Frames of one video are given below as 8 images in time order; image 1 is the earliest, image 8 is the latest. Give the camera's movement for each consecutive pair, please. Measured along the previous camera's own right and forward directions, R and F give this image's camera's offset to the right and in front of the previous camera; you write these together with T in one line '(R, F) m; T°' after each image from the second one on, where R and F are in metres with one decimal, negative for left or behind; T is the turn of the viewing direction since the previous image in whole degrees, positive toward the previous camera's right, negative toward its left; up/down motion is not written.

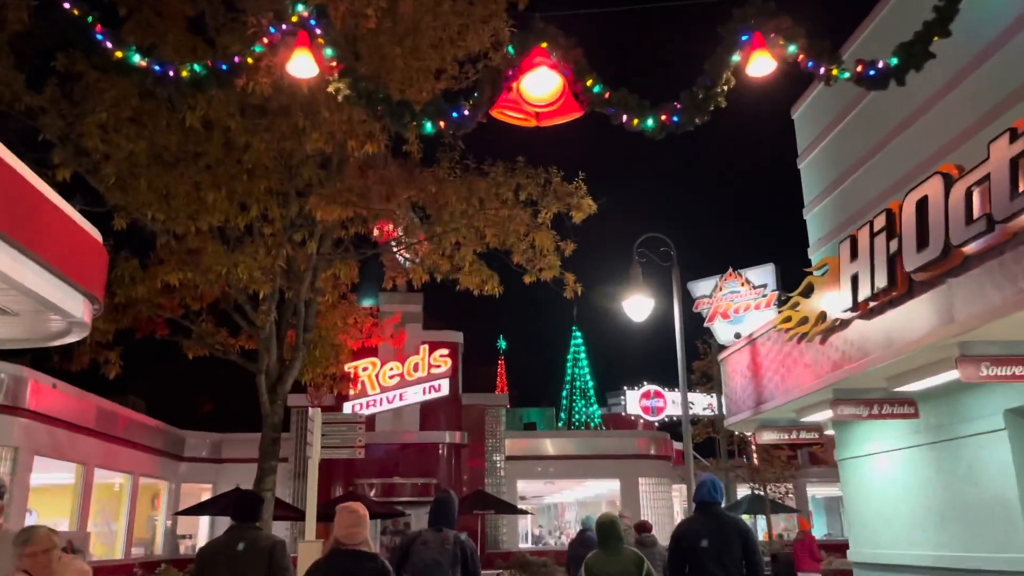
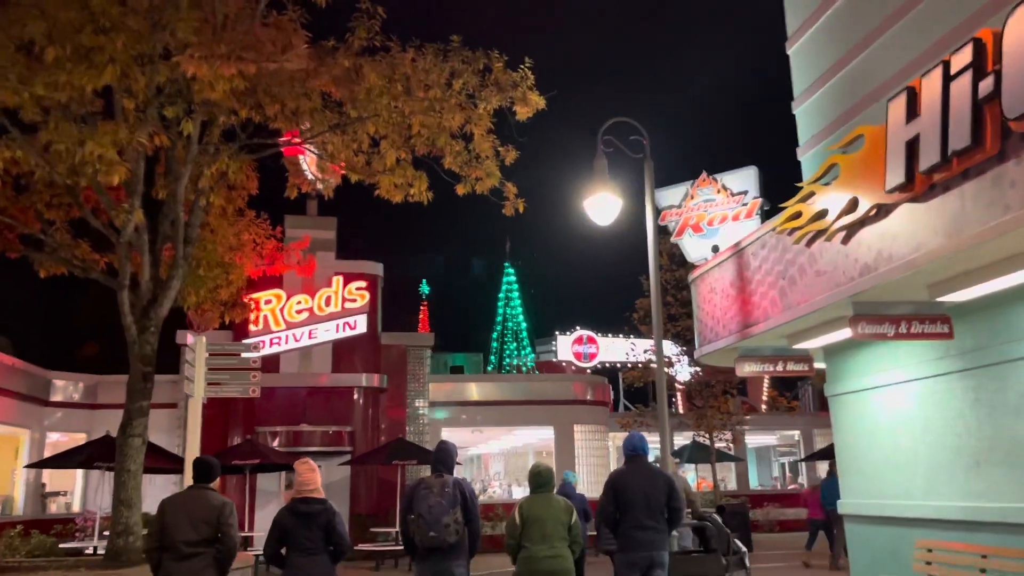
(-0.1, +2.3) m; +6°
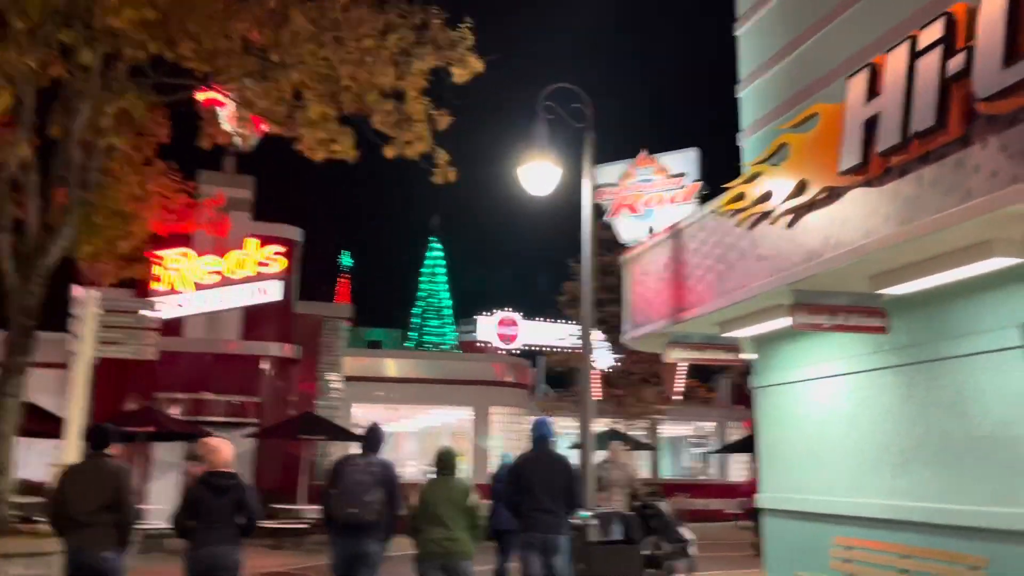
(0.0, +0.6) m; +5°
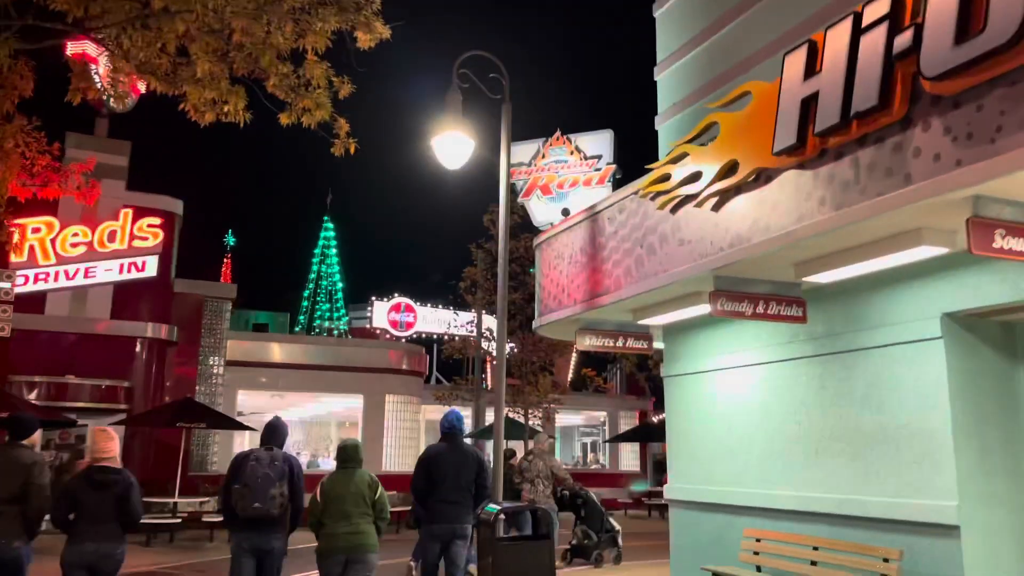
(-0.2, +0.5) m; +8°
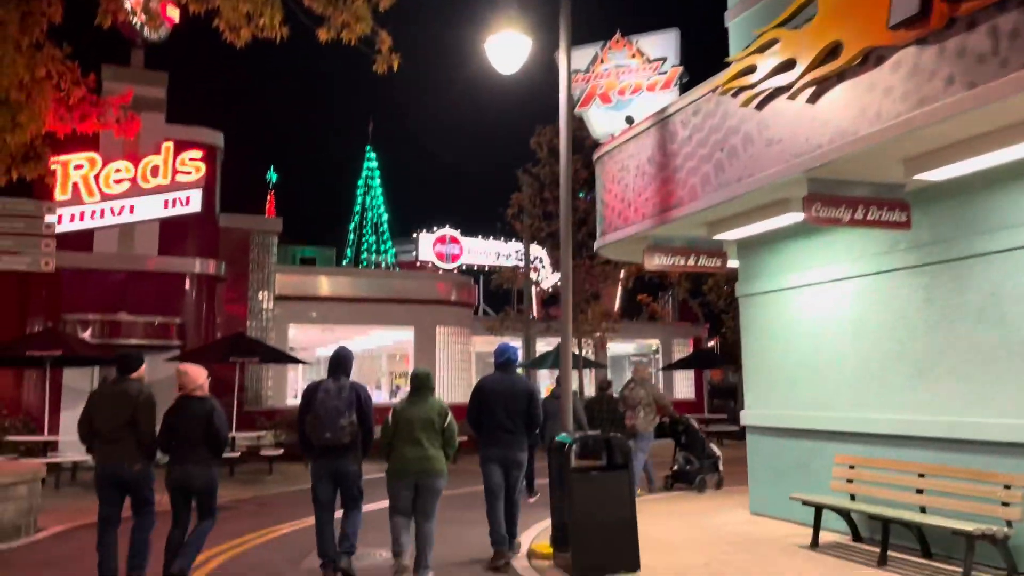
(-0.2, +0.6) m; -3°
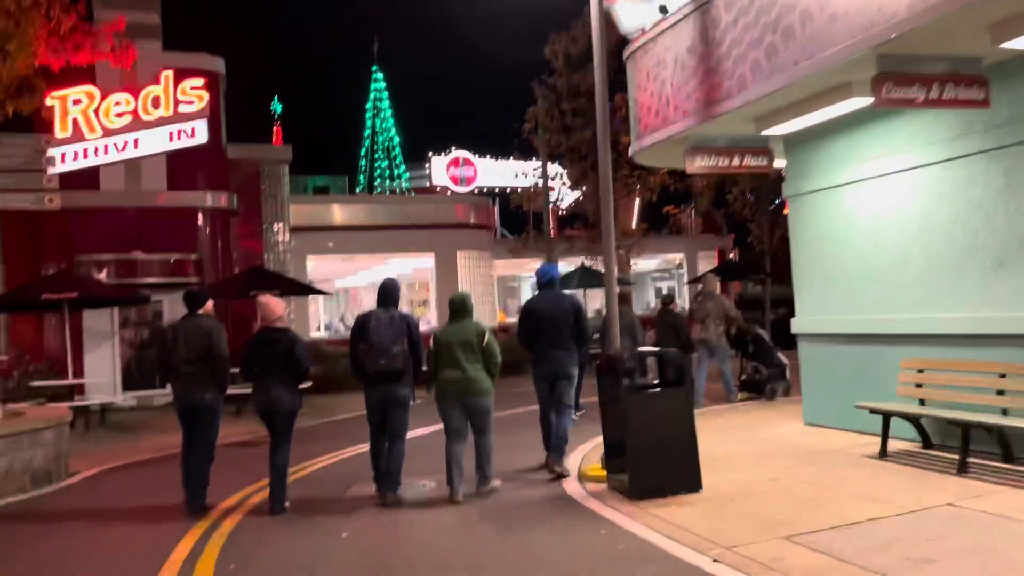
(-0.2, +0.5) m; -1°
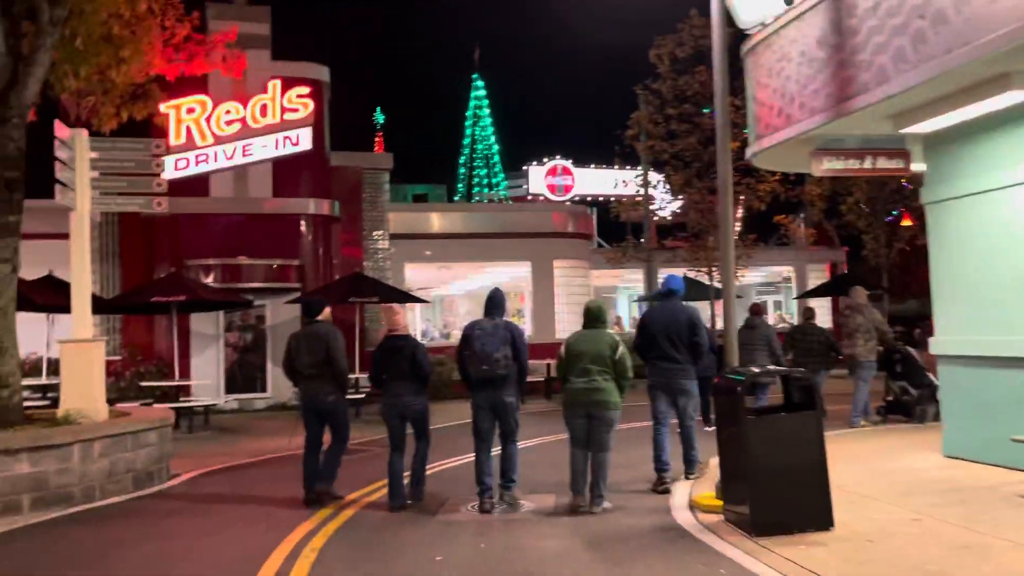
(-0.1, +0.4) m; -7°
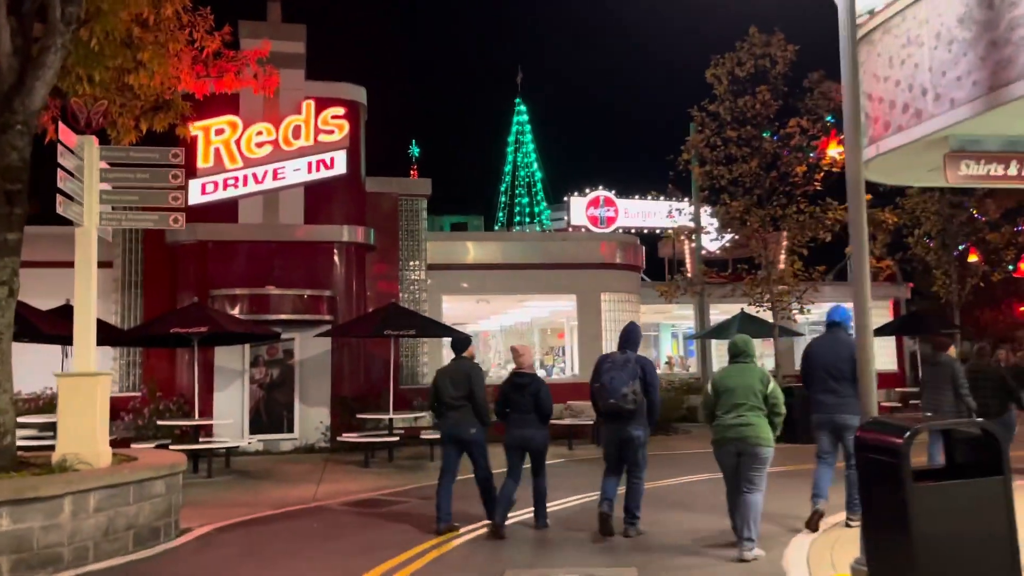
(-0.3, +1.2) m; -2°
